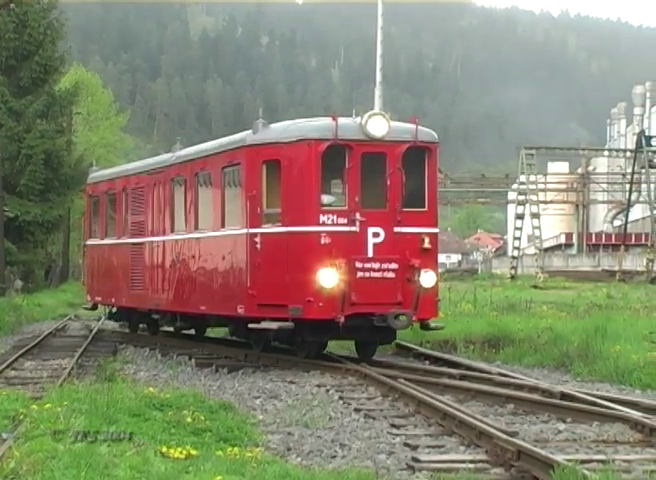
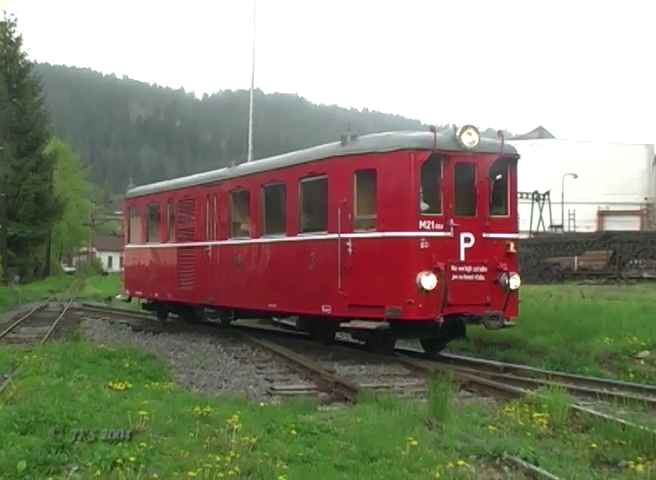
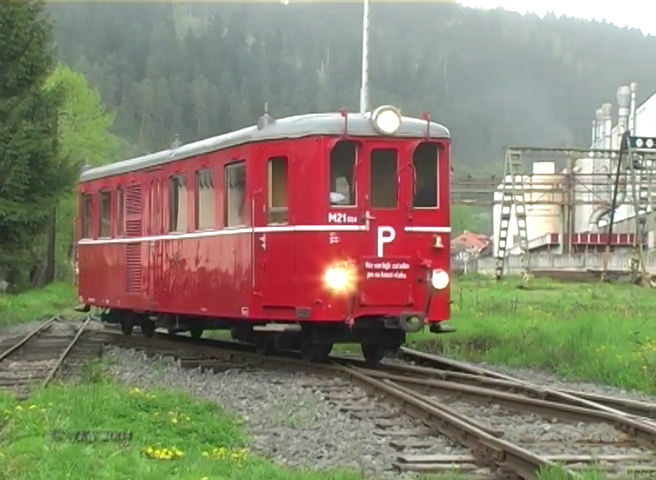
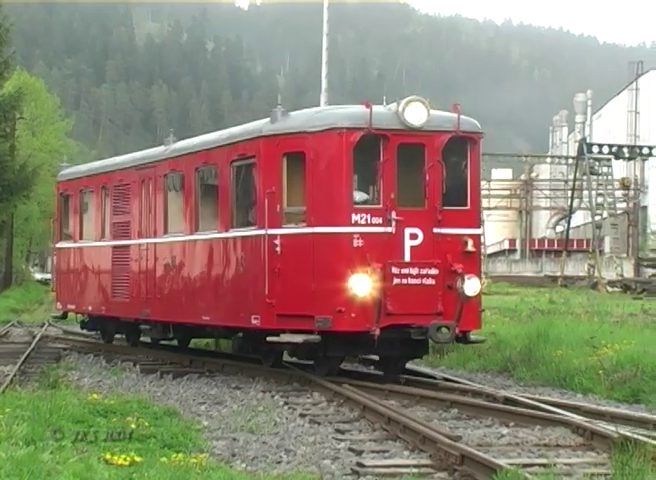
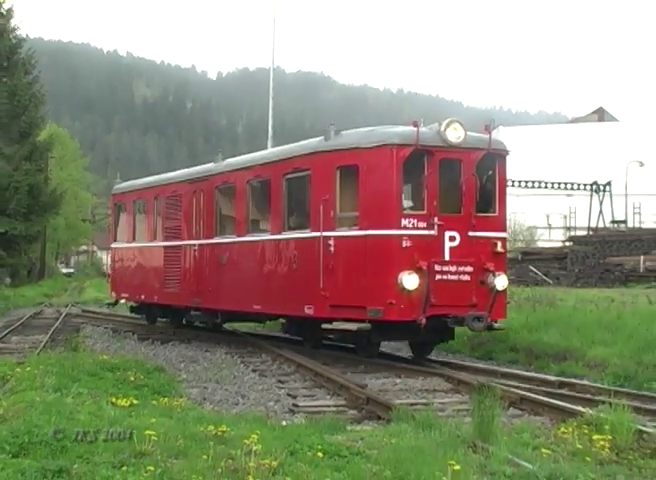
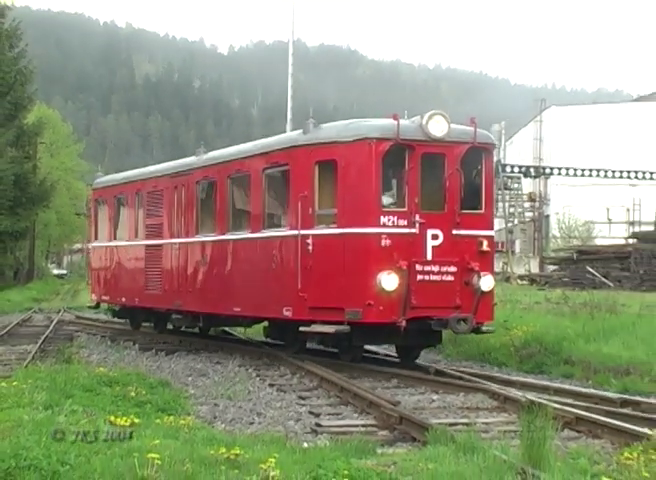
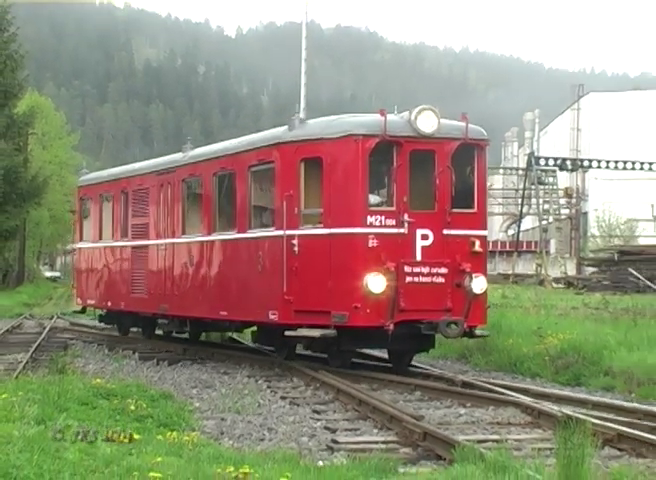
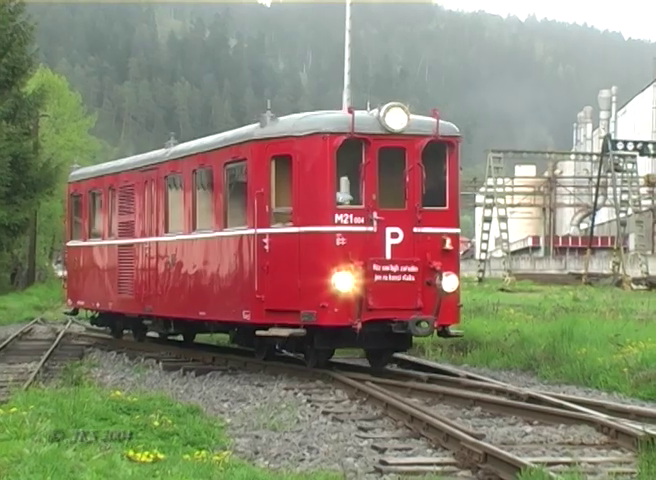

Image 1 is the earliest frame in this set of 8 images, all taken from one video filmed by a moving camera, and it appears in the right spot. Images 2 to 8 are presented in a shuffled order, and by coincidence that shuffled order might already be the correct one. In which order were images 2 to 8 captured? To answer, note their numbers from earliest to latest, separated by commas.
3, 8, 4, 7, 6, 5, 2
